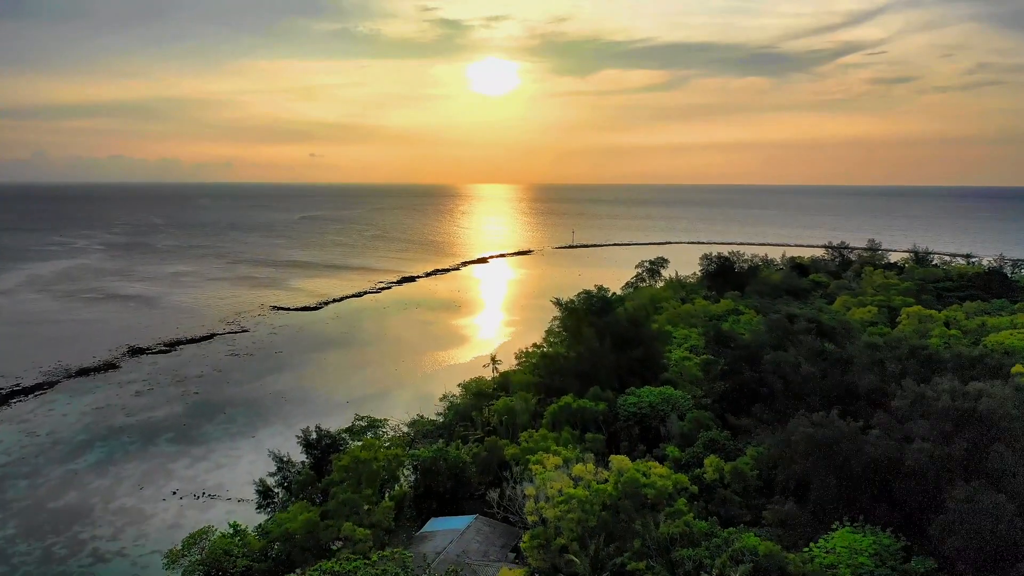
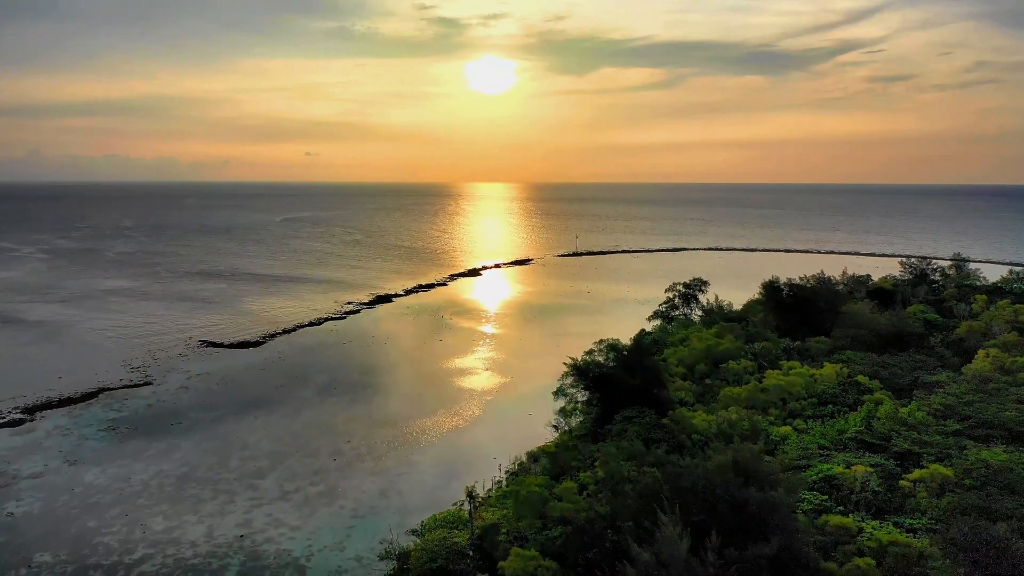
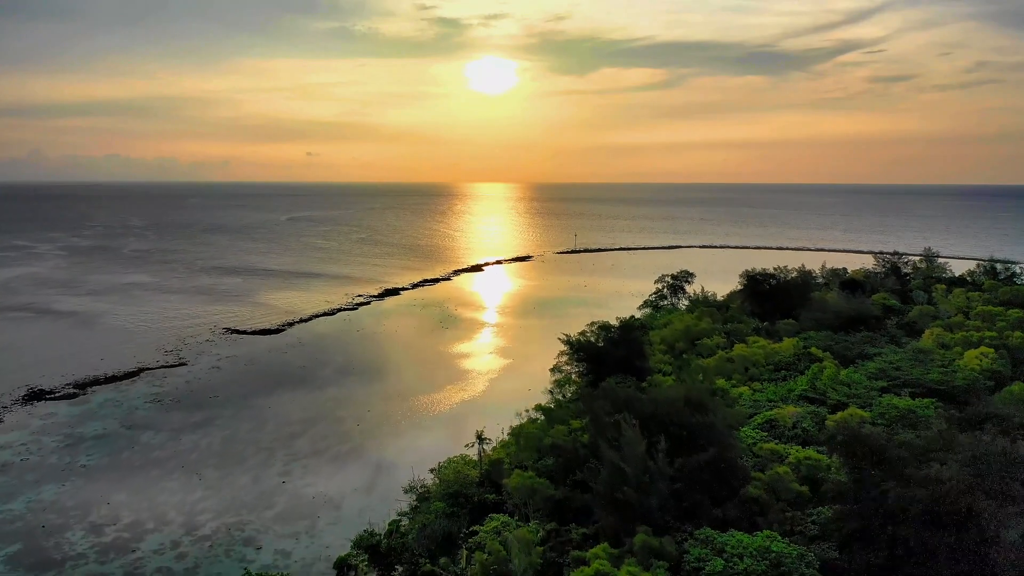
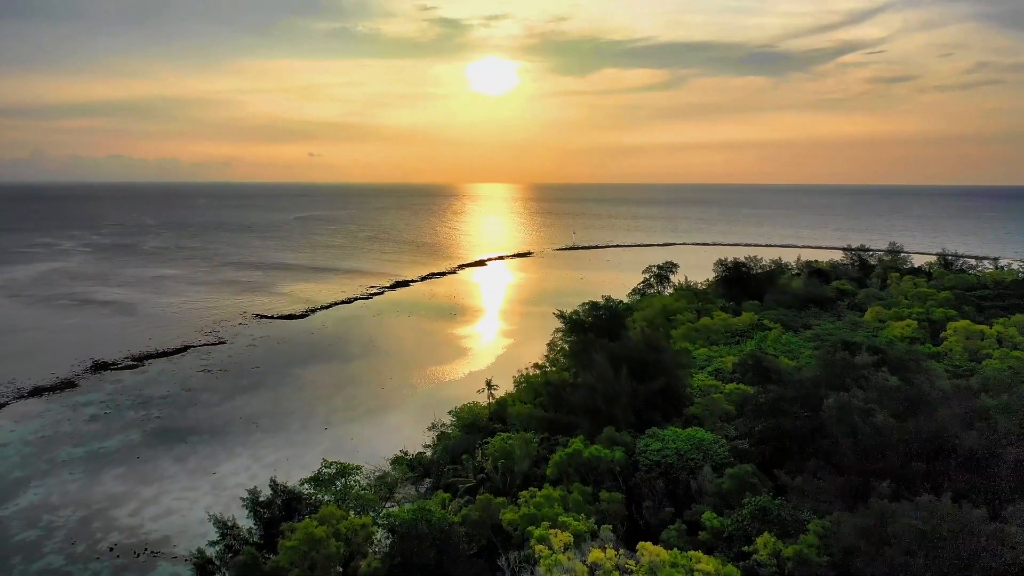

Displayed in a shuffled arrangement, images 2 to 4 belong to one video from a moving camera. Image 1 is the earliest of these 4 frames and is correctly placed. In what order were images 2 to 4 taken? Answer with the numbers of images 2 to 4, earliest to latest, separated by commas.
4, 3, 2
